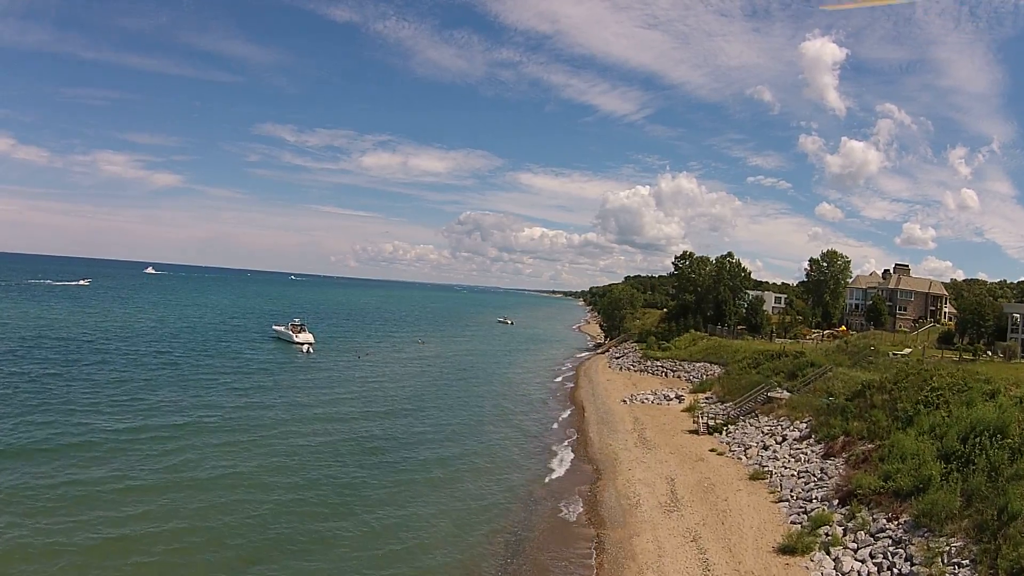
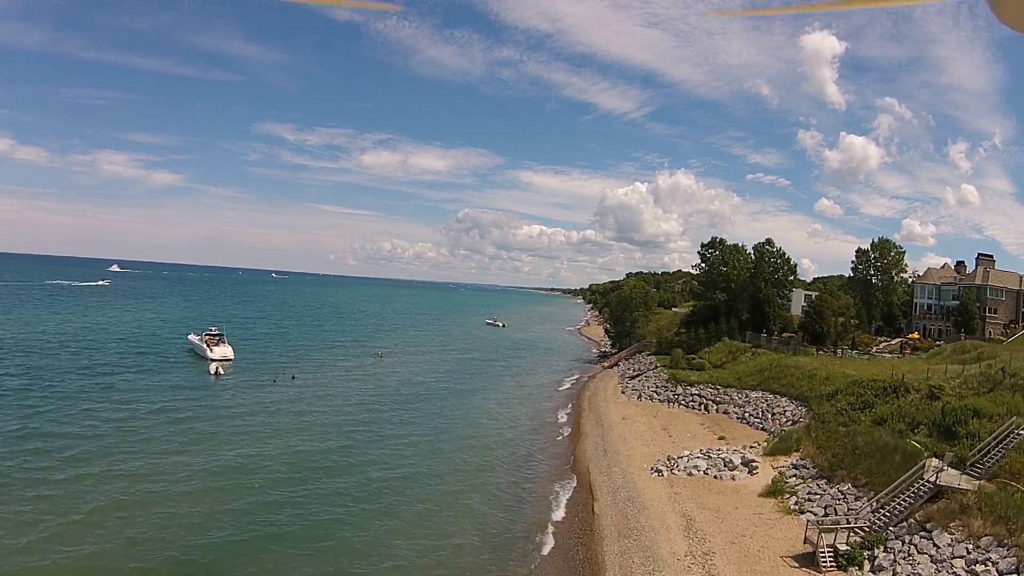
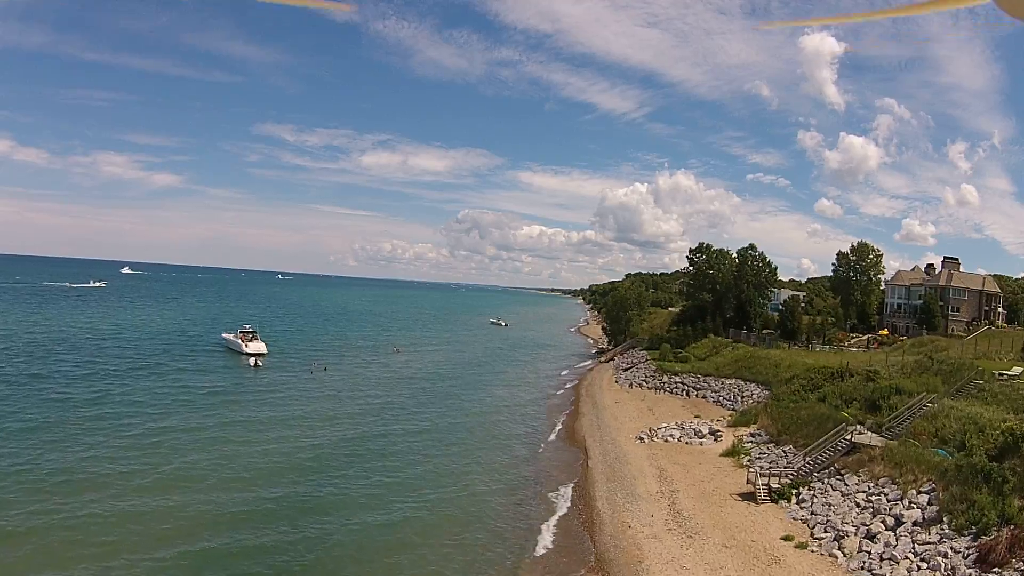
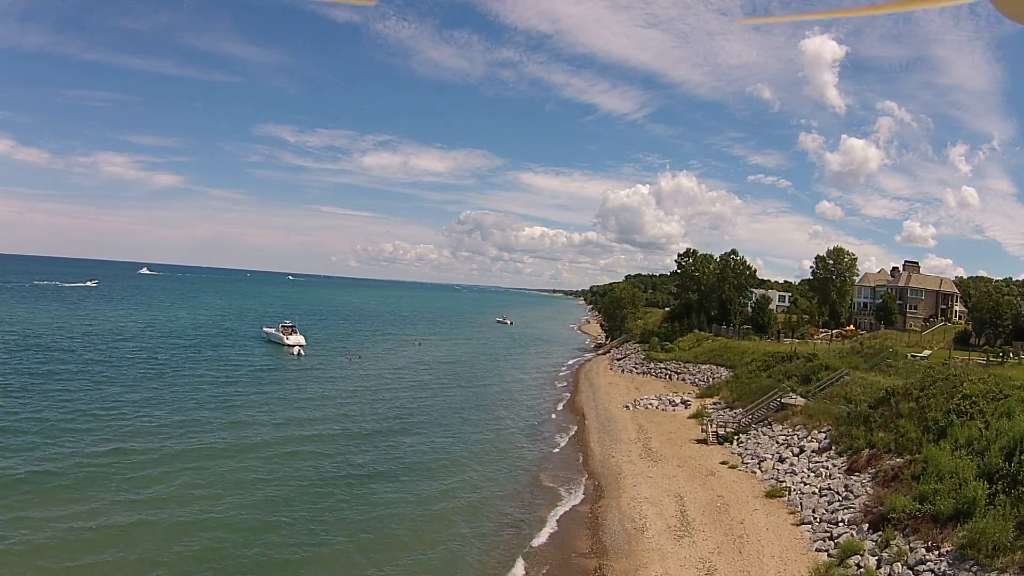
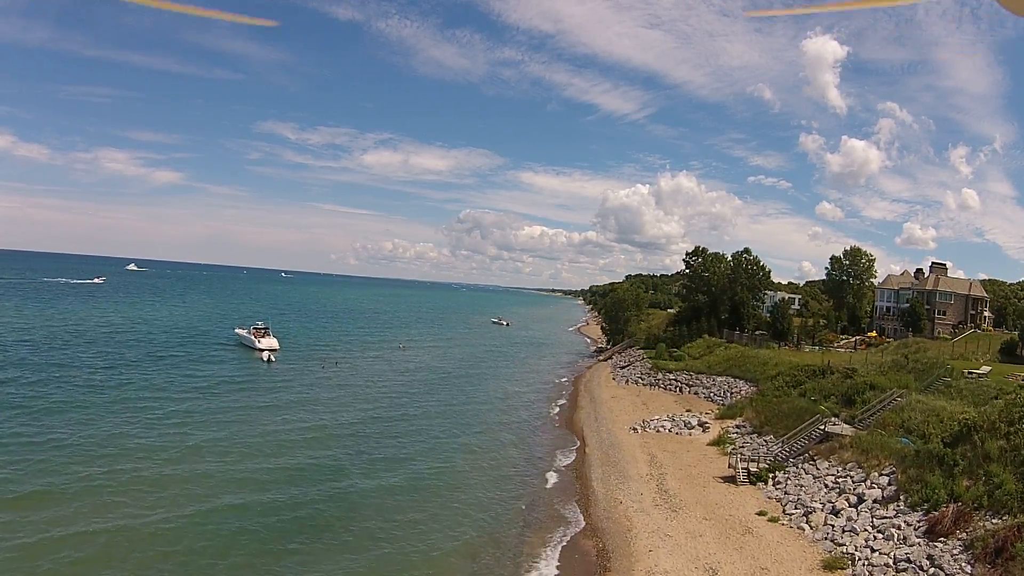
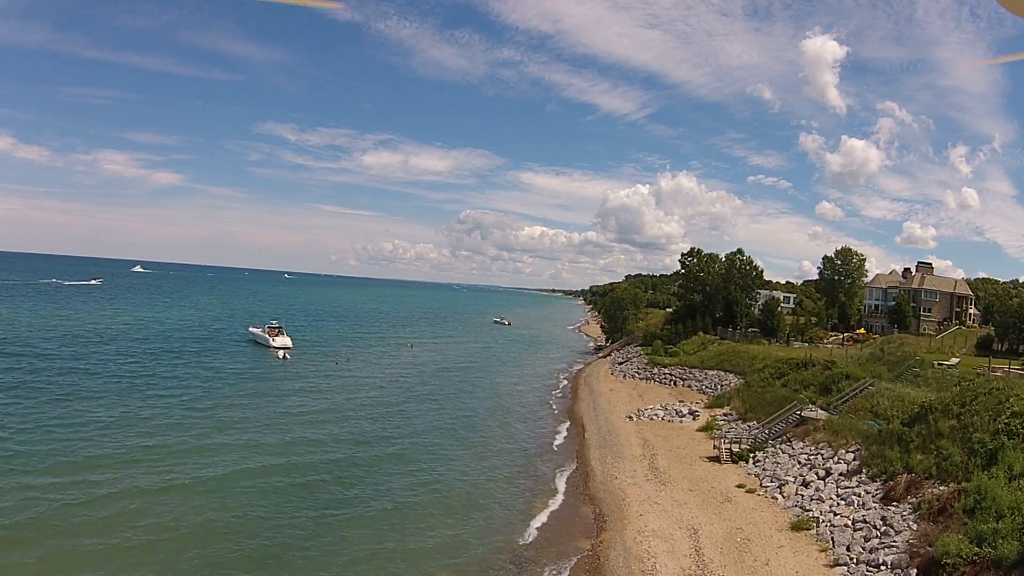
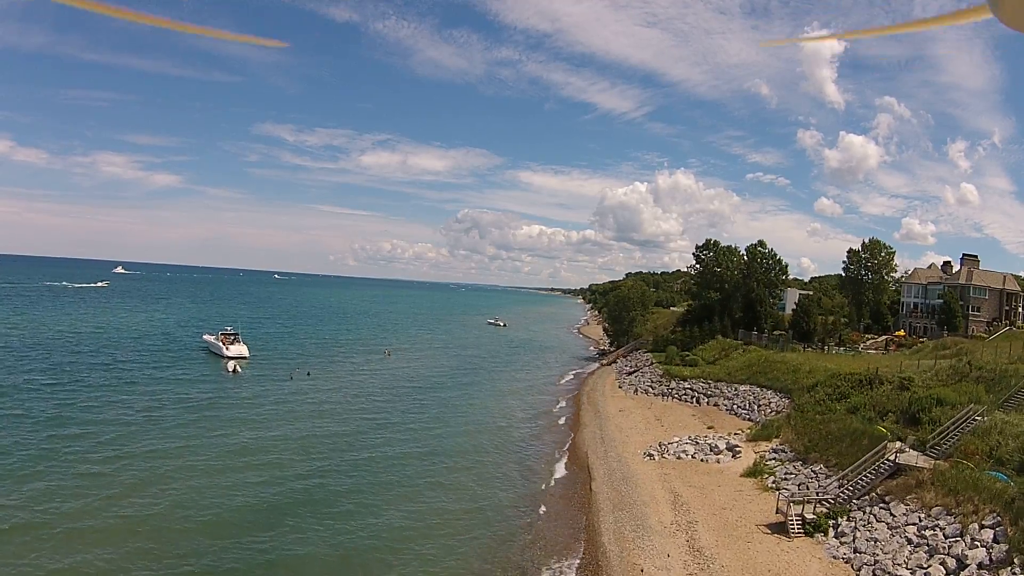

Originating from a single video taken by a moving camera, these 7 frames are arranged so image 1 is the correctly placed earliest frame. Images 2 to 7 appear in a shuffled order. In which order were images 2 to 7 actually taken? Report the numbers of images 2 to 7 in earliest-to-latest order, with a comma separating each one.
4, 6, 5, 3, 7, 2
